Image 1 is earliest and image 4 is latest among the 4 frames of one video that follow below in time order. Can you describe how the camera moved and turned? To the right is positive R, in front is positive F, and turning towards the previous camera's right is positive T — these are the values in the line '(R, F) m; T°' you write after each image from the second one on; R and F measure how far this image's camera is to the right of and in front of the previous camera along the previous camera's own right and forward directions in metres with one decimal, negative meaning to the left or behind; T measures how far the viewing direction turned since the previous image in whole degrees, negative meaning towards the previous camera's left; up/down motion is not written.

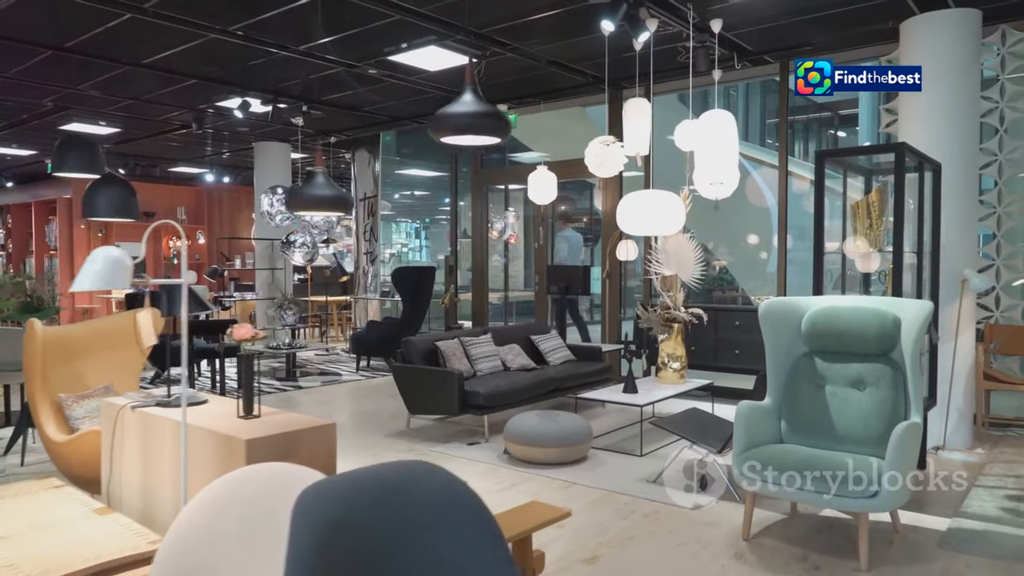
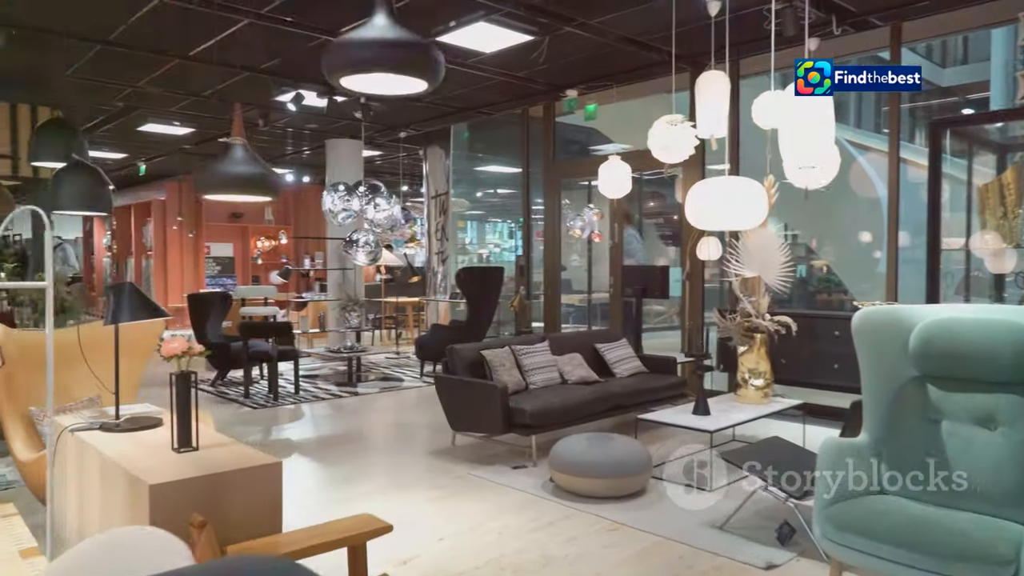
(+0.3, +0.6) m; -8°
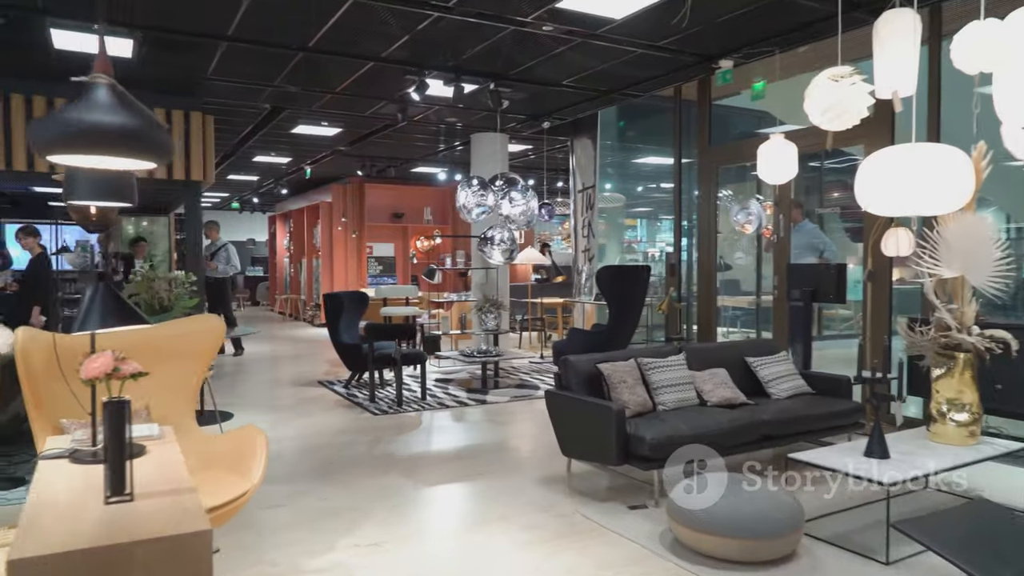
(+0.3, +0.7) m; -14°
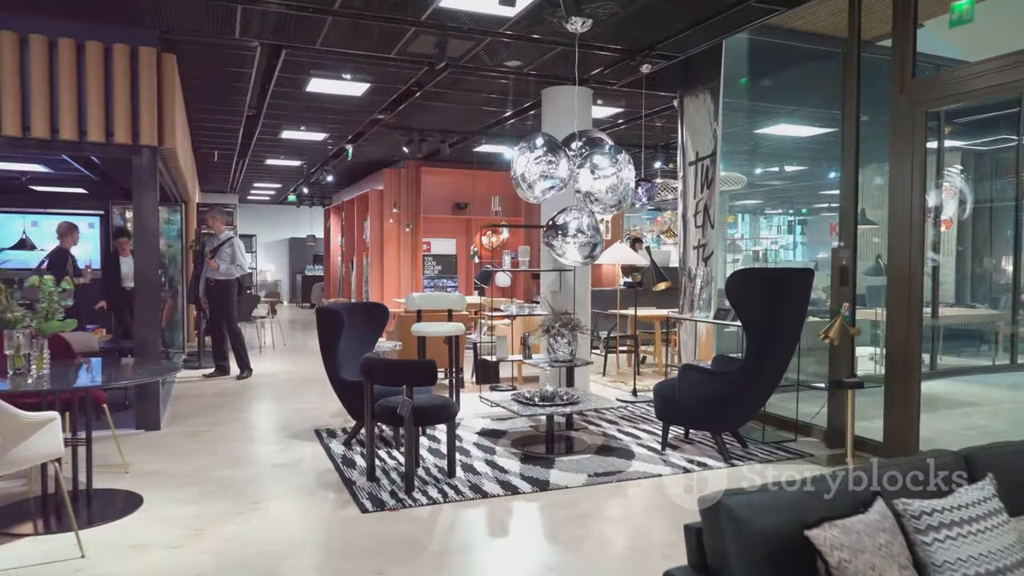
(0.0, +2.5) m; -7°
